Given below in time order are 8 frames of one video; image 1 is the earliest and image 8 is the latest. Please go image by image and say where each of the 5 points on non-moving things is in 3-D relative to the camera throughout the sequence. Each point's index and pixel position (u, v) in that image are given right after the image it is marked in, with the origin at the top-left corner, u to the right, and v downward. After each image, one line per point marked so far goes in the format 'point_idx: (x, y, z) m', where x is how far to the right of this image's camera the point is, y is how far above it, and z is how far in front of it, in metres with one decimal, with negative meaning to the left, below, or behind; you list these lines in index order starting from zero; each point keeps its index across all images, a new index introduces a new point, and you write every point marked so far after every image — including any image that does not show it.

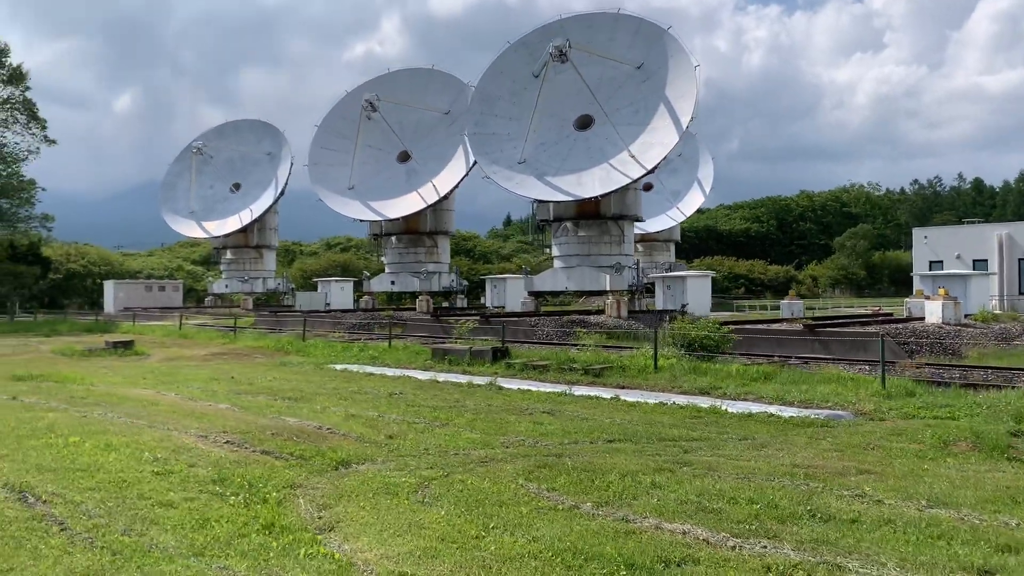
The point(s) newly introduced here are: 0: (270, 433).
0: (-2.5, -1.5, +9.1) m
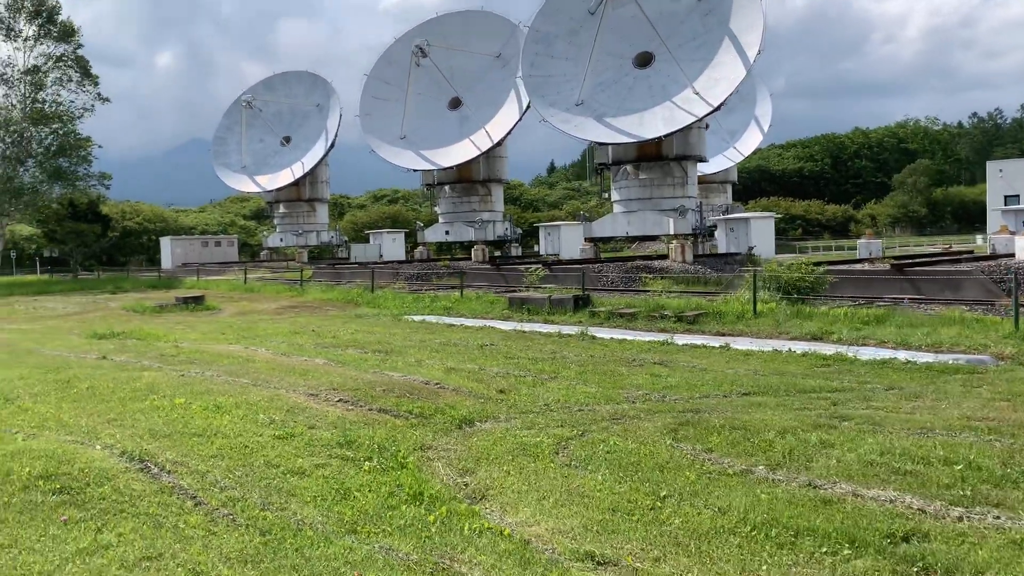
0: (-1.3, -1.0, +8.5) m
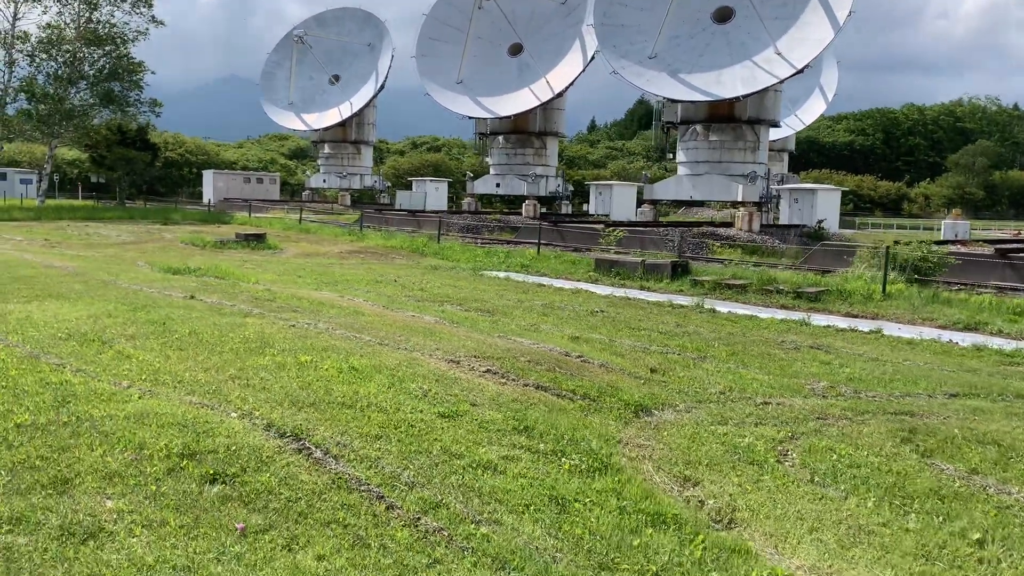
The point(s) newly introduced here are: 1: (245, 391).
0: (+0.1, -0.6, +7.4) m
1: (-1.8, -0.7, +5.7) m
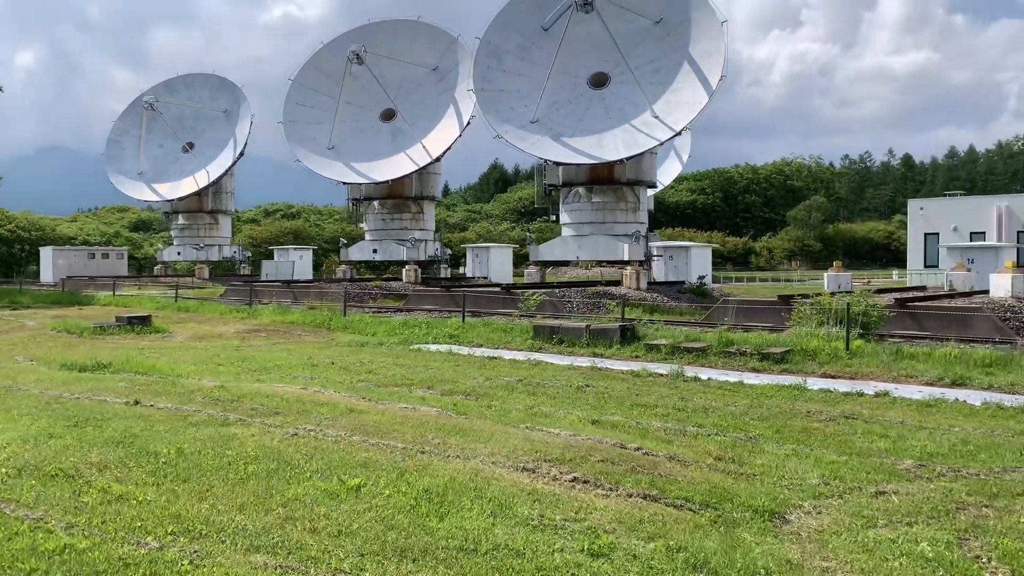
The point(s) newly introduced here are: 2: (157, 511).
0: (+0.6, -1.2, +6.3) m
1: (-0.9, -1.3, +4.3) m
2: (-2.0, -1.2, +4.8) m
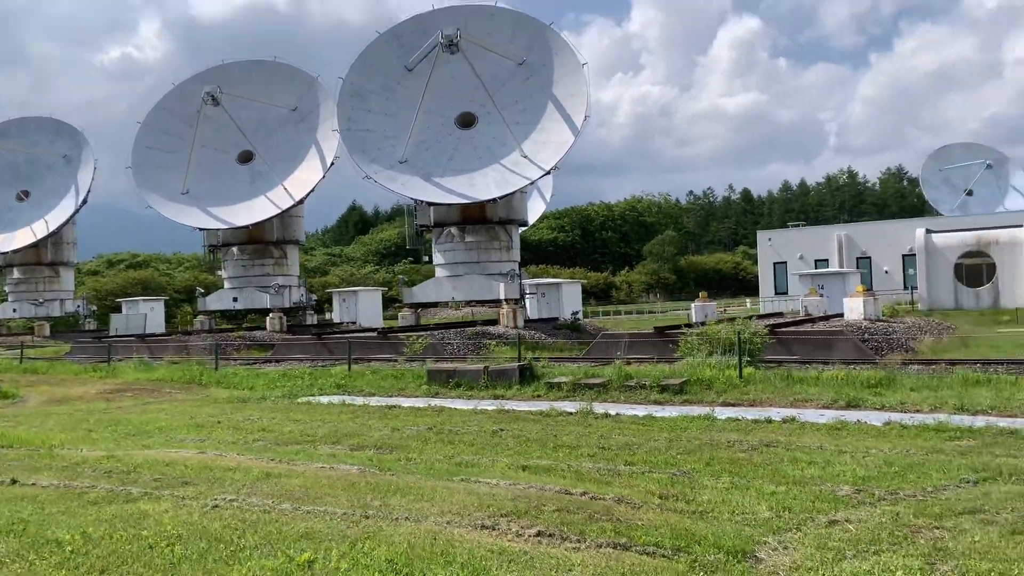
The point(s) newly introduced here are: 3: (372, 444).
0: (+0.2, -1.5, +6.0) m
1: (-1.0, -1.5, +3.8) m
2: (-2.1, -1.5, +4.1) m
3: (-1.6, -1.8, +9.9) m
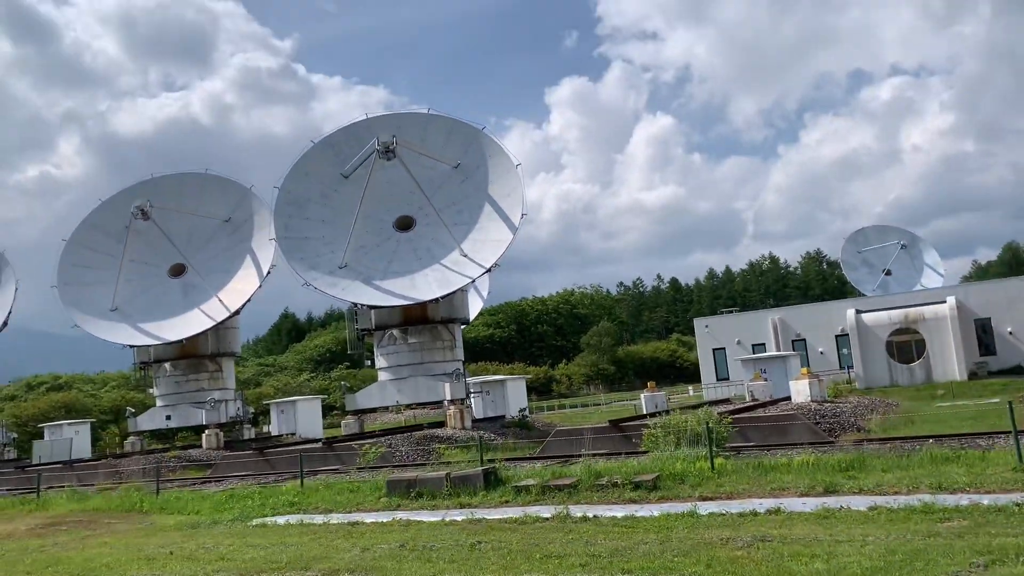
0: (+0.3, -2.2, +5.6) m
1: (-0.7, -2.0, +3.3) m
2: (-1.8, -2.1, +3.6) m
3: (-1.8, -3.0, +9.3) m
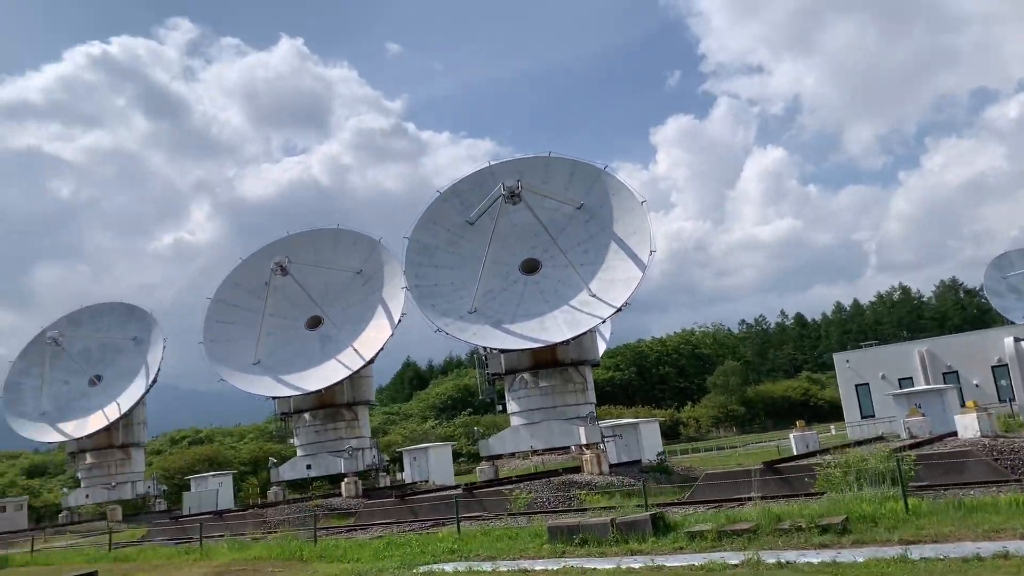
0: (+1.8, -2.3, +5.0) m
1: (+0.5, -2.0, +2.9) m
2: (-0.6, -2.2, +3.3) m
3: (+0.2, -3.4, +8.9) m
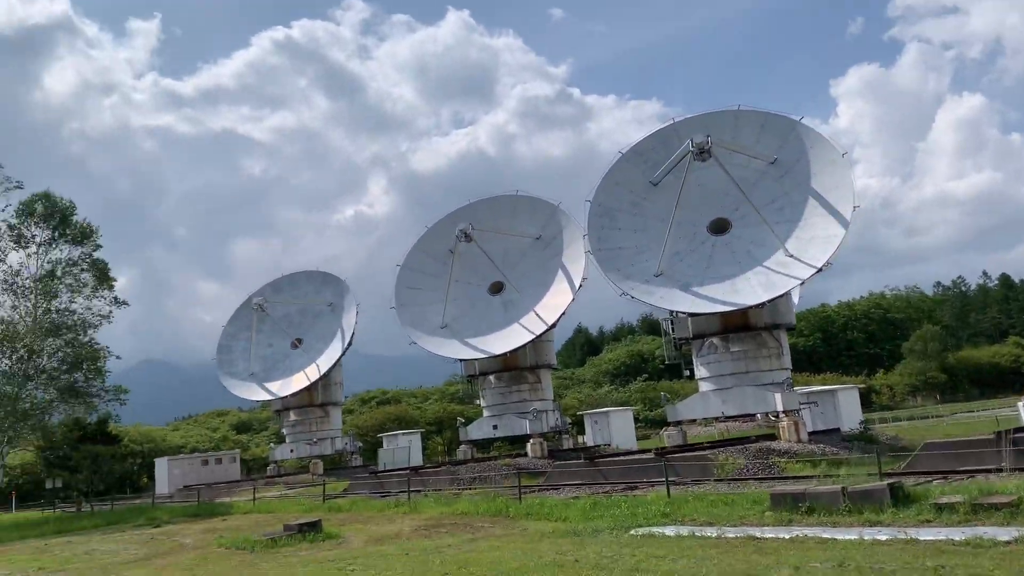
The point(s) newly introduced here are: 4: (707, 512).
0: (+3.5, -2.0, +4.2) m
1: (+1.8, -1.8, +2.4) m
2: (+0.8, -2.0, +2.9) m
3: (+2.7, -2.9, +8.4) m
4: (+3.3, -3.9, +15.3) m
